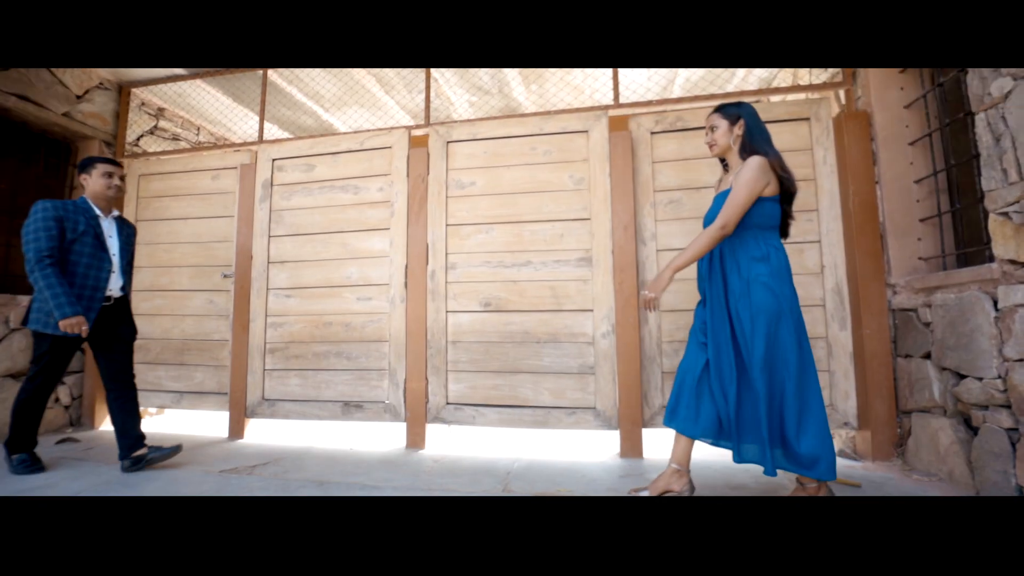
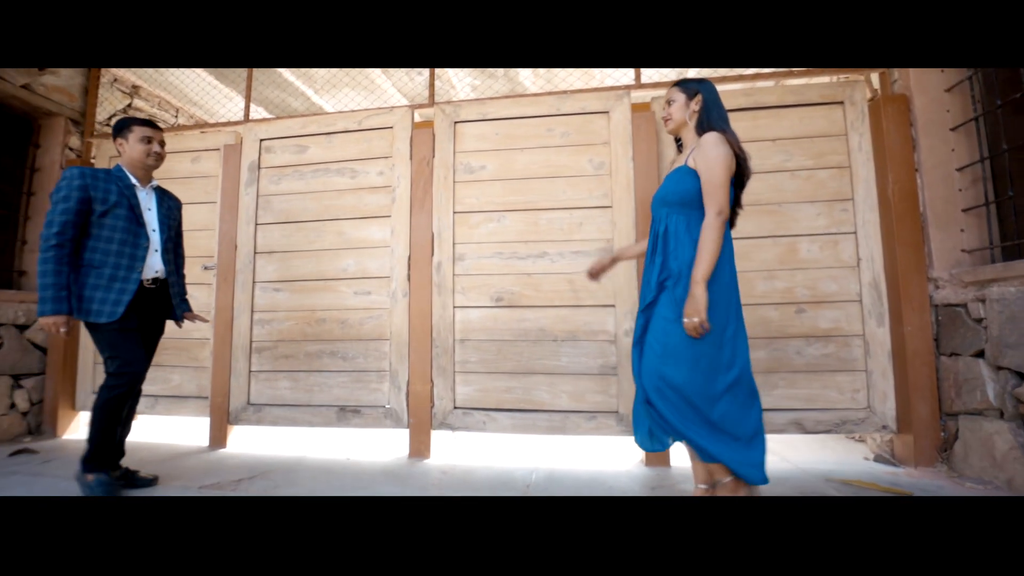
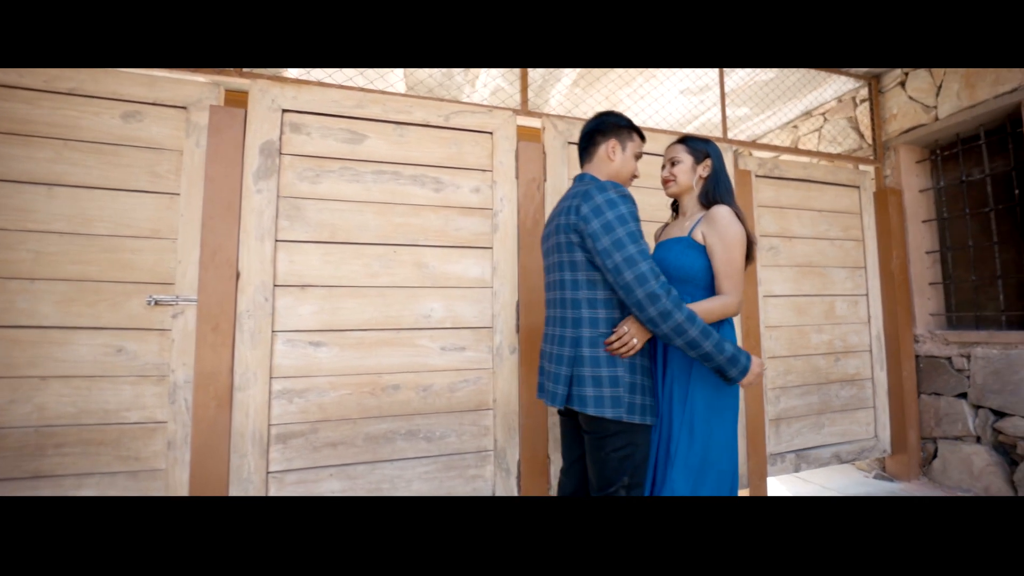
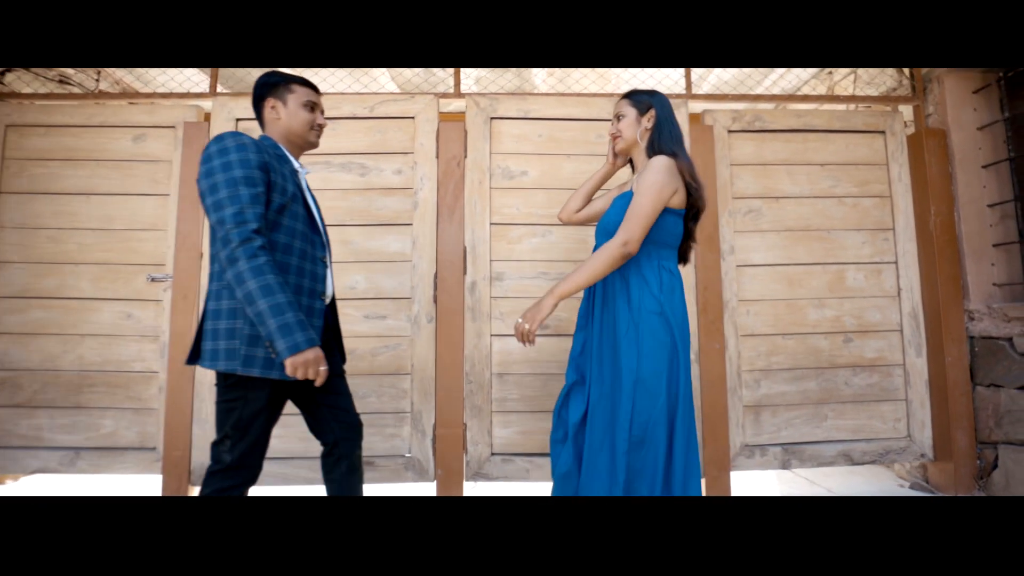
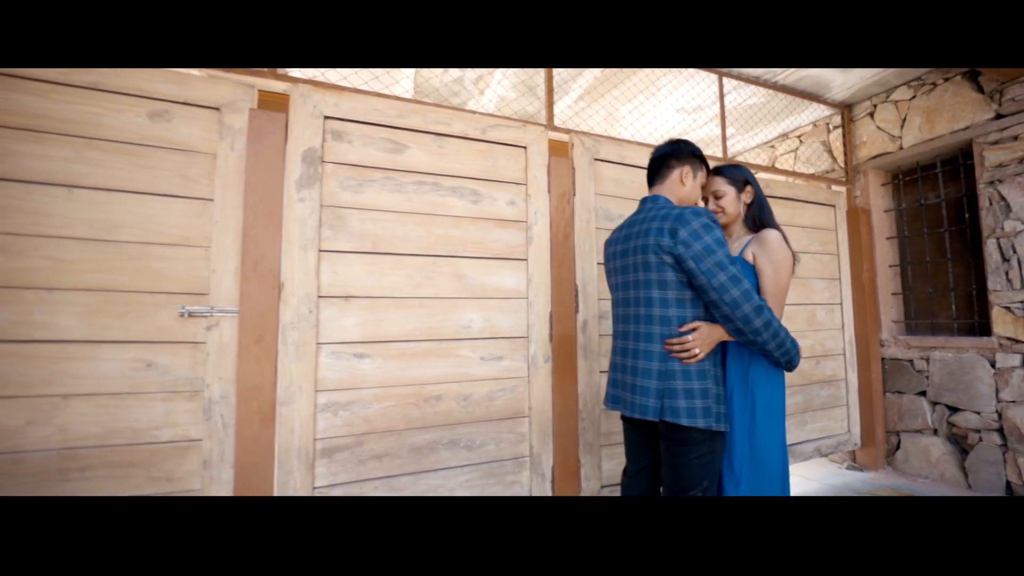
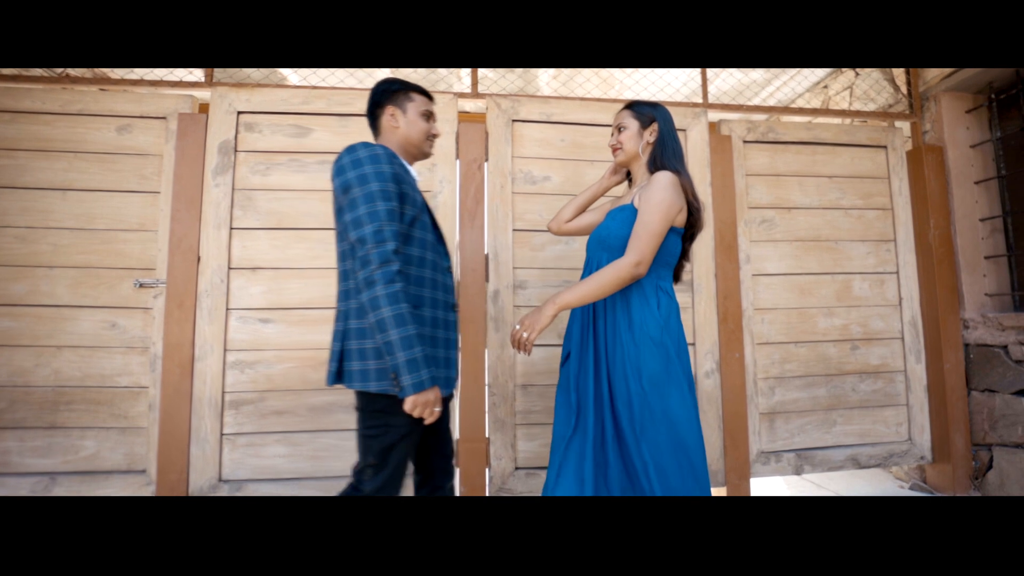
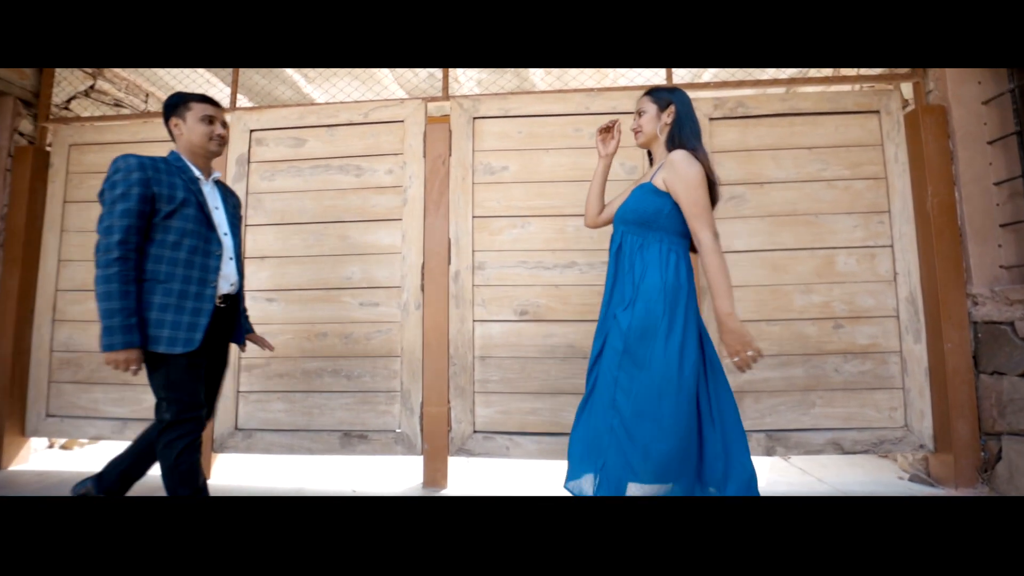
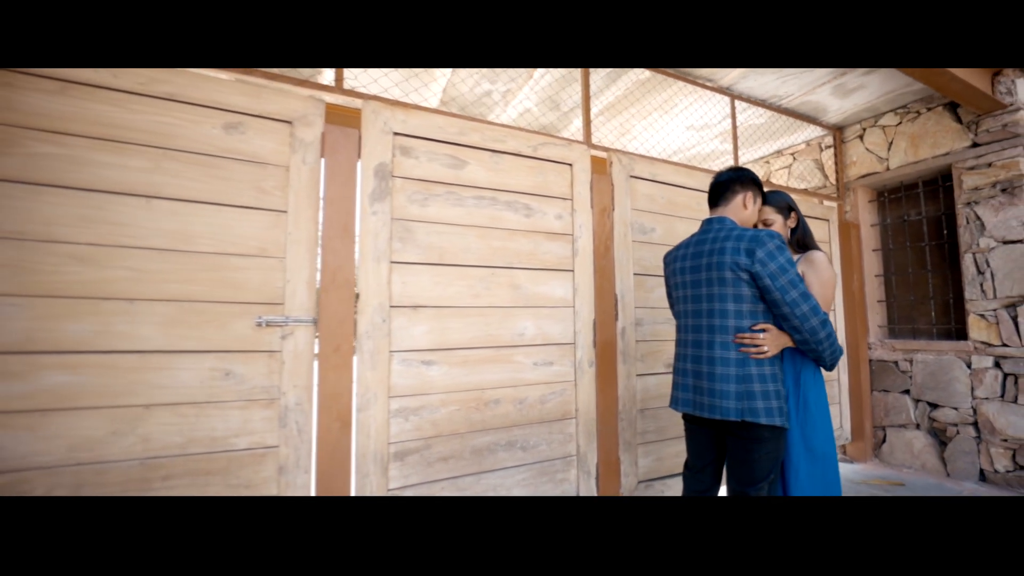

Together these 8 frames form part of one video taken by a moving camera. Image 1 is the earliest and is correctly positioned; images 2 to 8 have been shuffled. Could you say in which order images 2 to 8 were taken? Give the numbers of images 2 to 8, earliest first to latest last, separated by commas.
2, 7, 4, 6, 3, 5, 8
